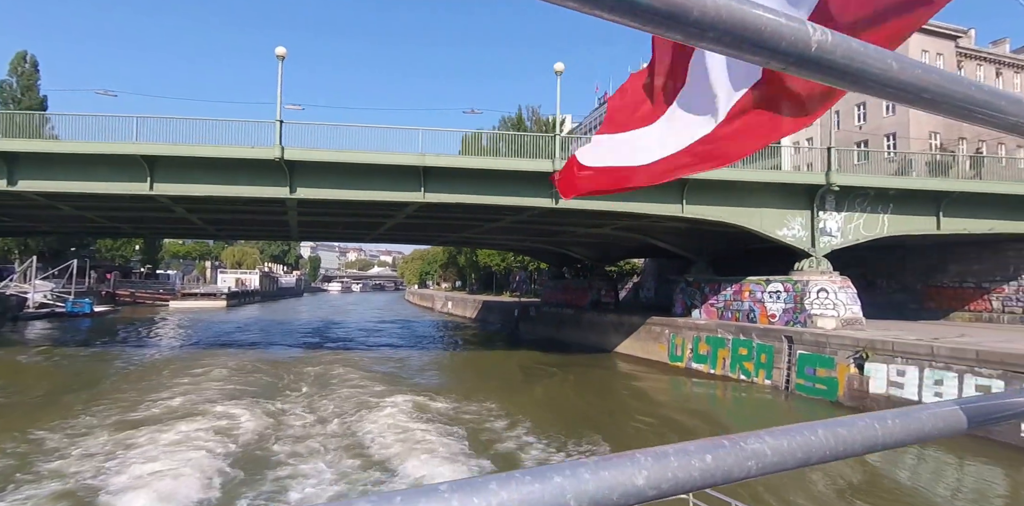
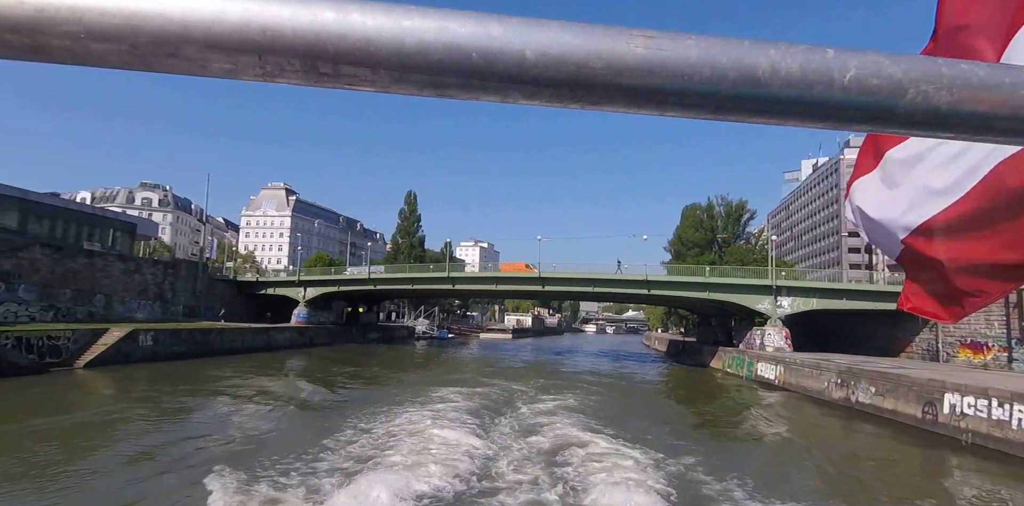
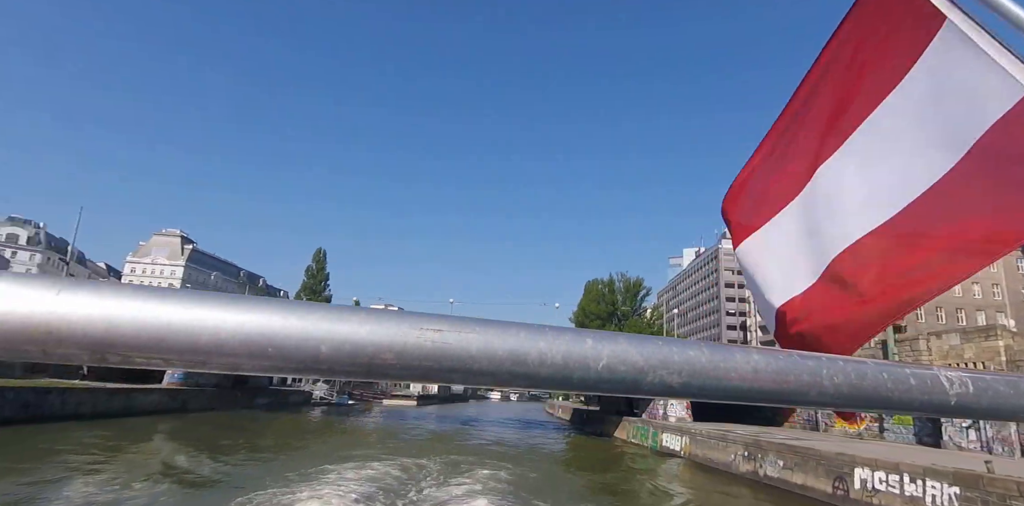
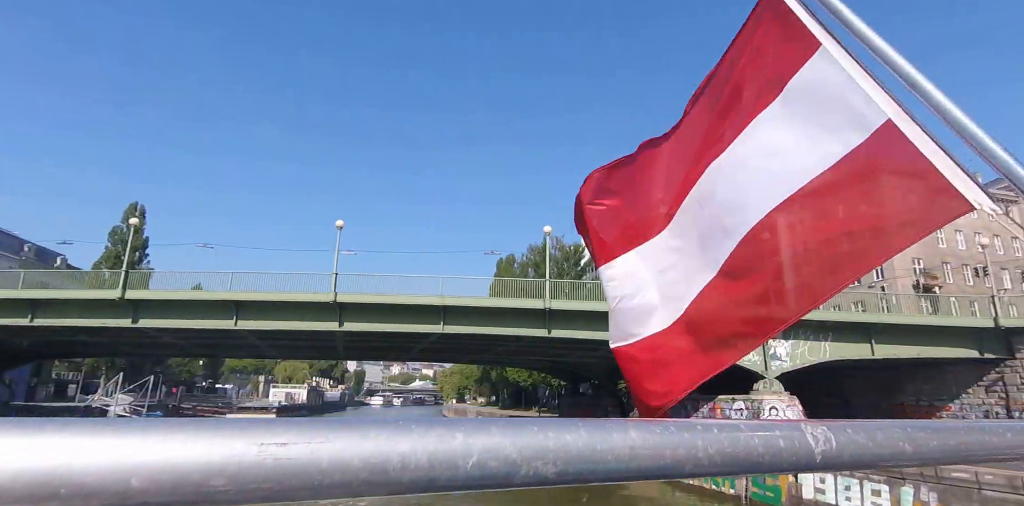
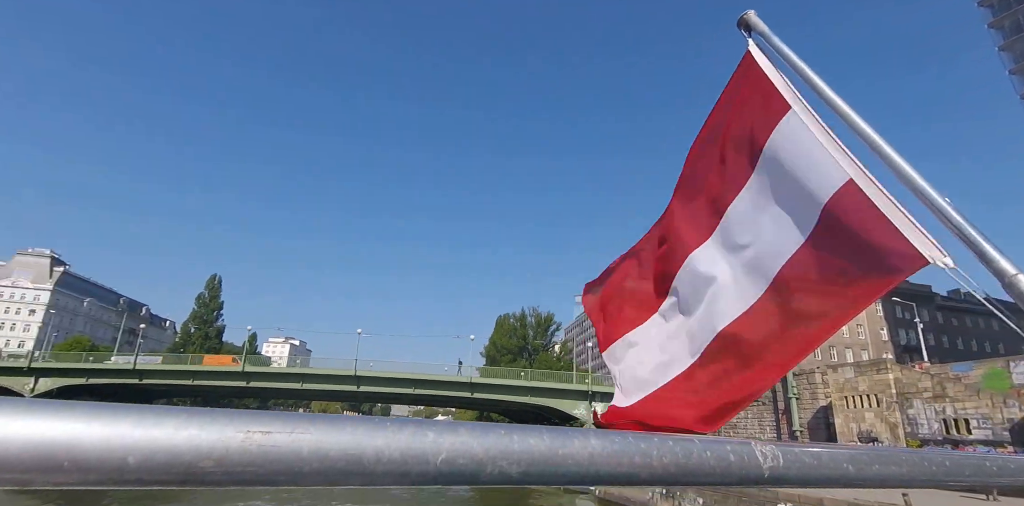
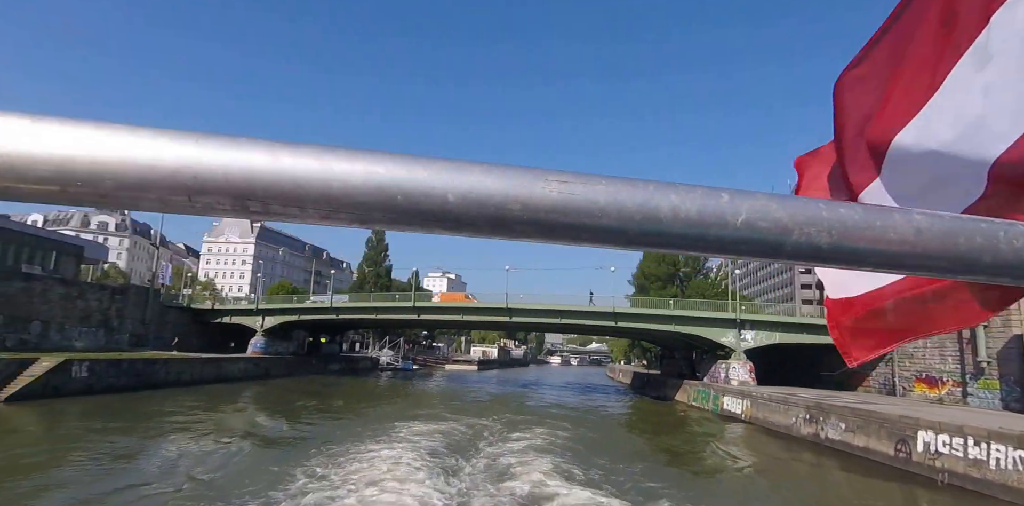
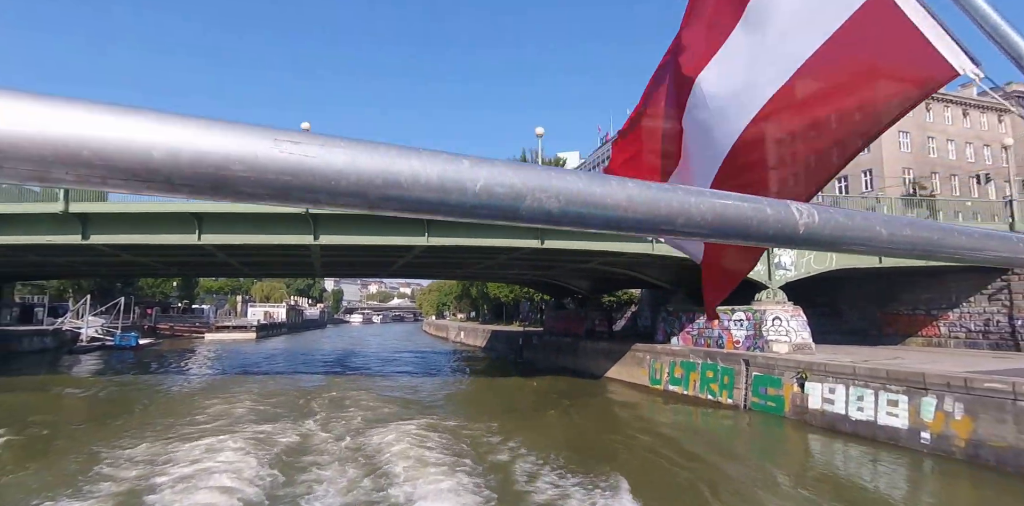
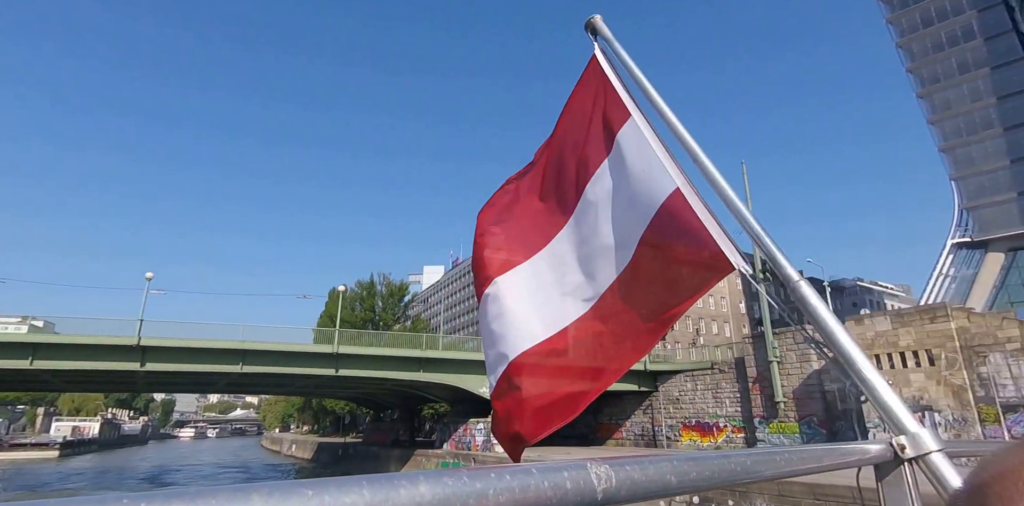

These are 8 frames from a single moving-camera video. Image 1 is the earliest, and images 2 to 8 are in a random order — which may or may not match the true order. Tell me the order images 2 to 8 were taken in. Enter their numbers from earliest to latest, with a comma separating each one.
7, 4, 8, 5, 3, 6, 2
